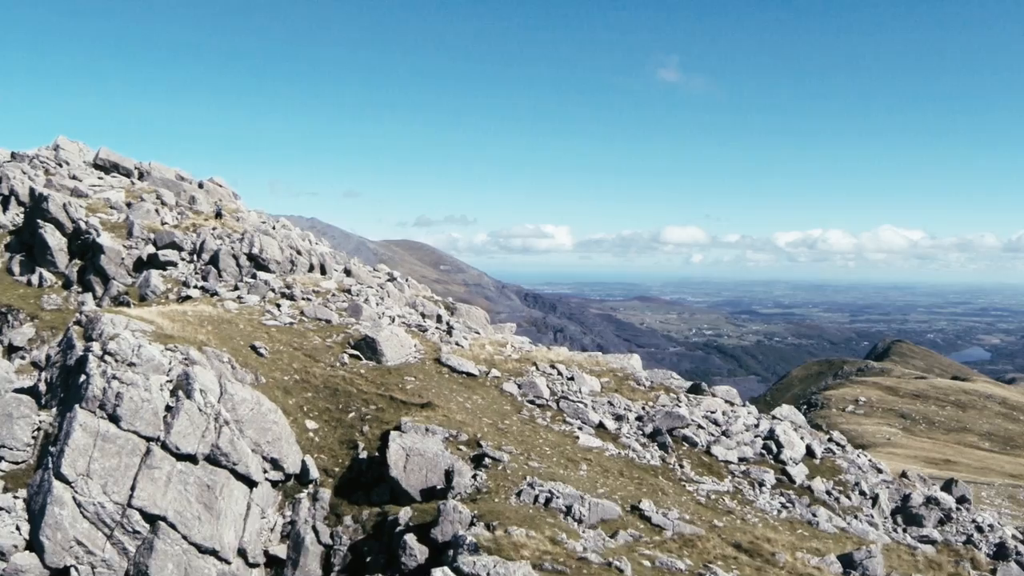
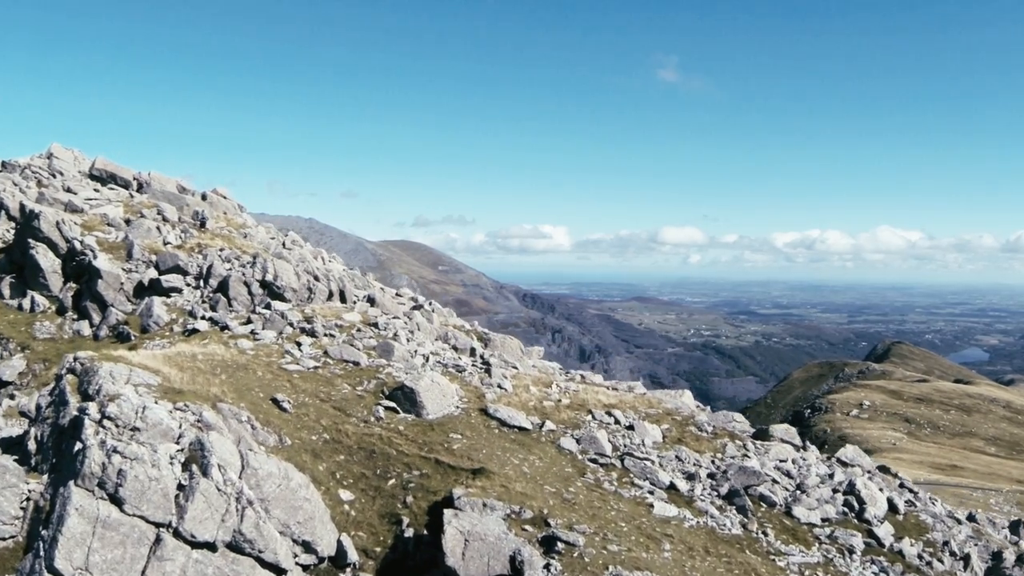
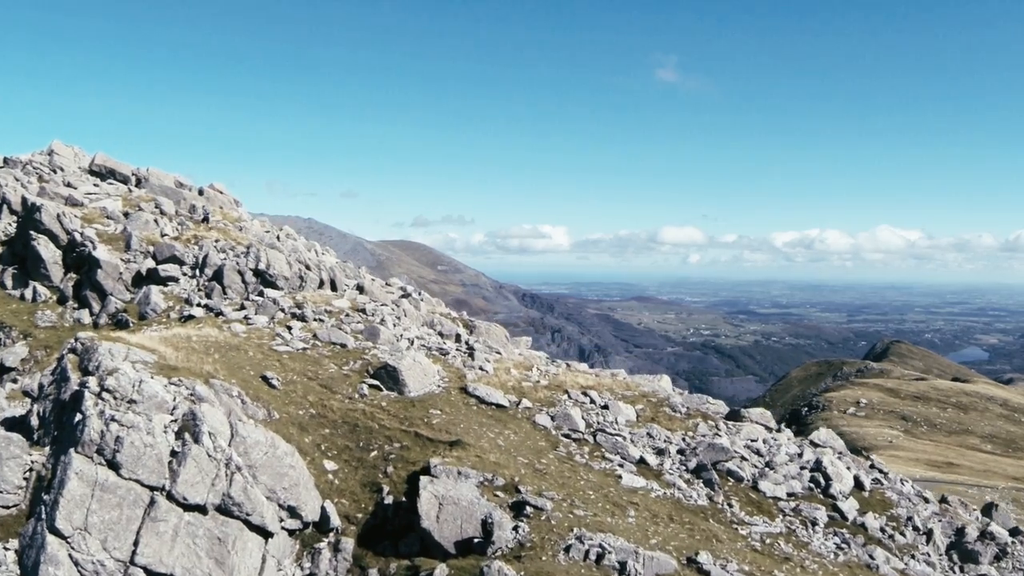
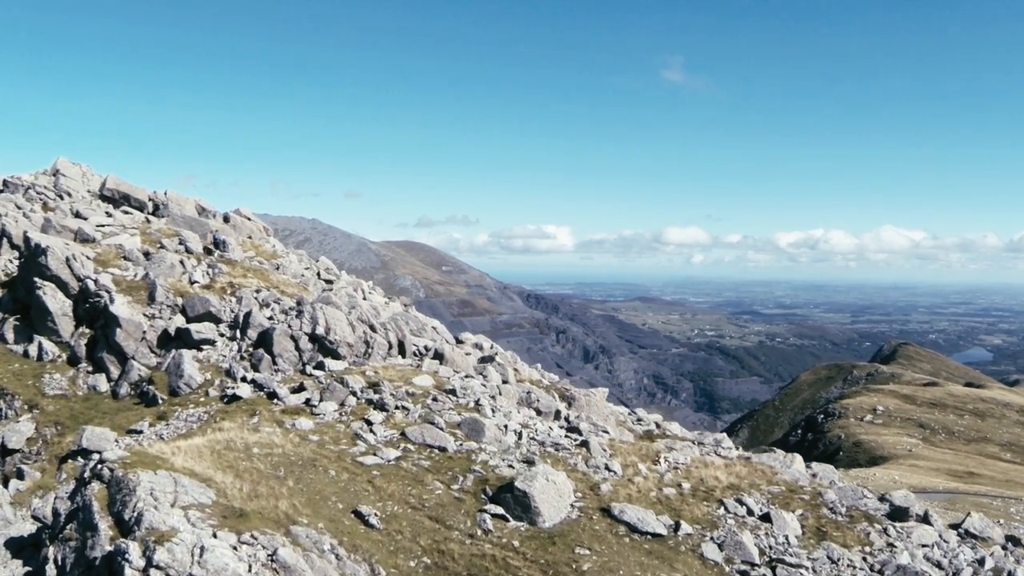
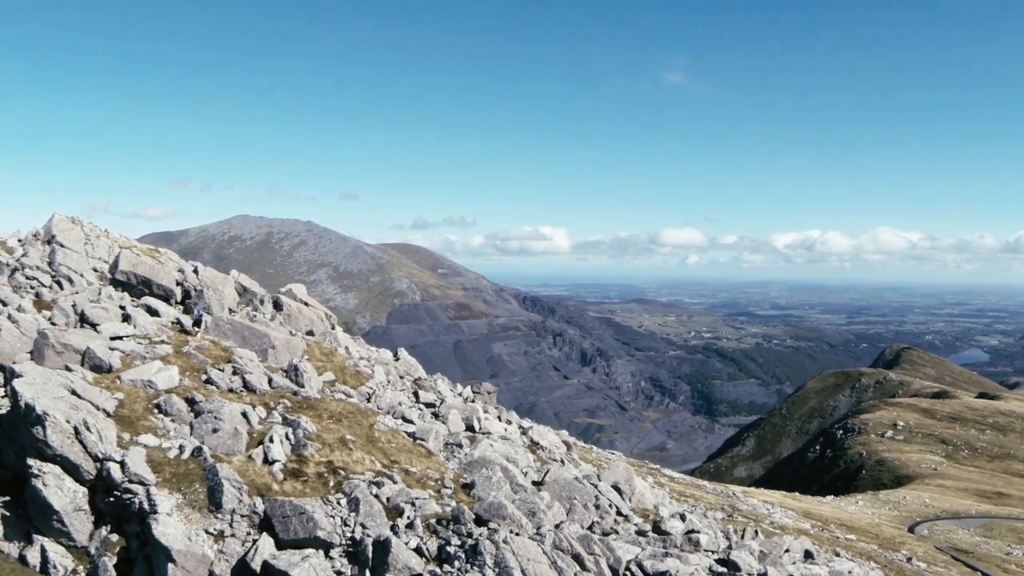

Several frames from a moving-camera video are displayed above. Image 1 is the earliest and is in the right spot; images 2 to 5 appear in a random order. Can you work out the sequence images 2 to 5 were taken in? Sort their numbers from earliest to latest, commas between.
3, 2, 4, 5
